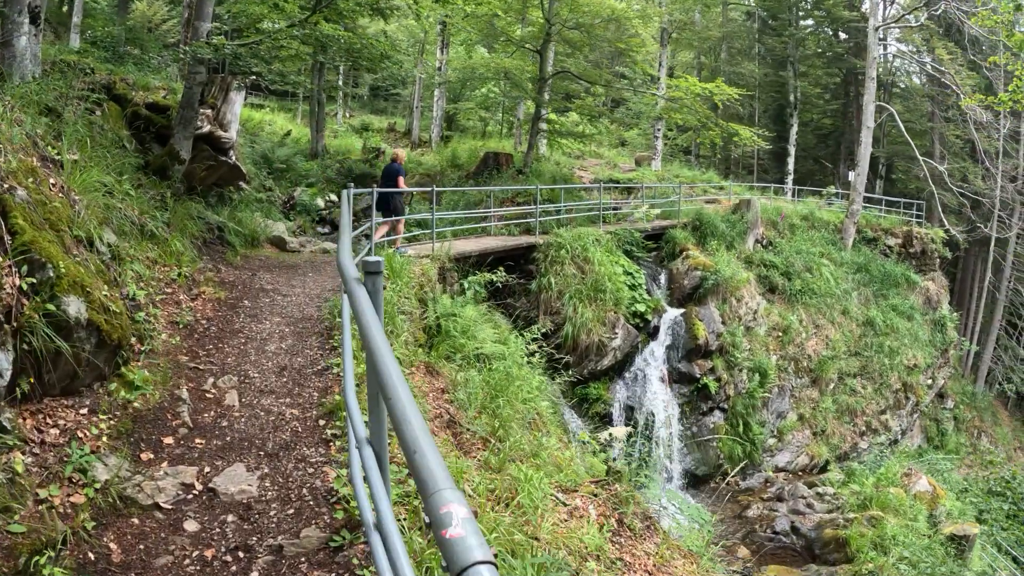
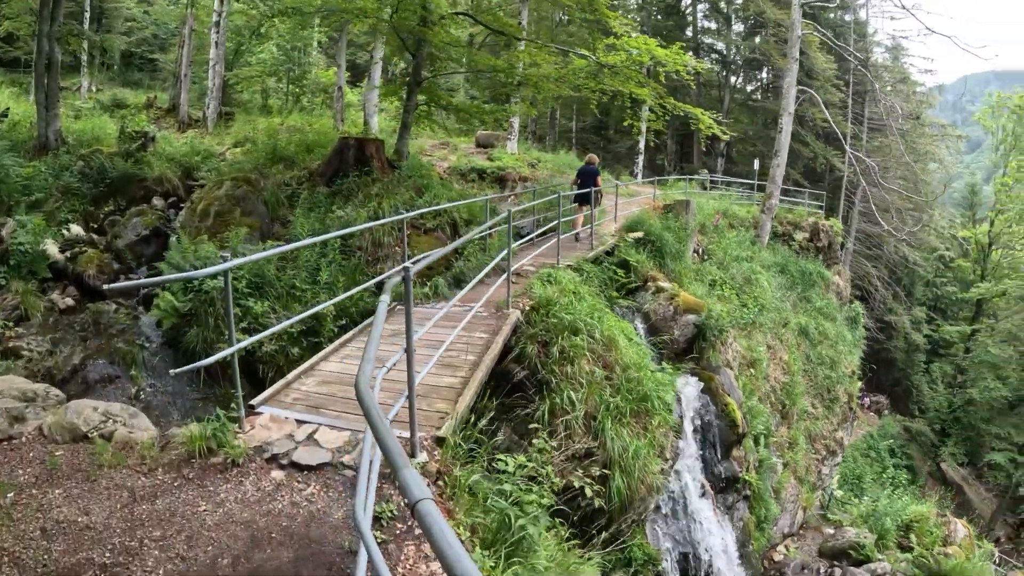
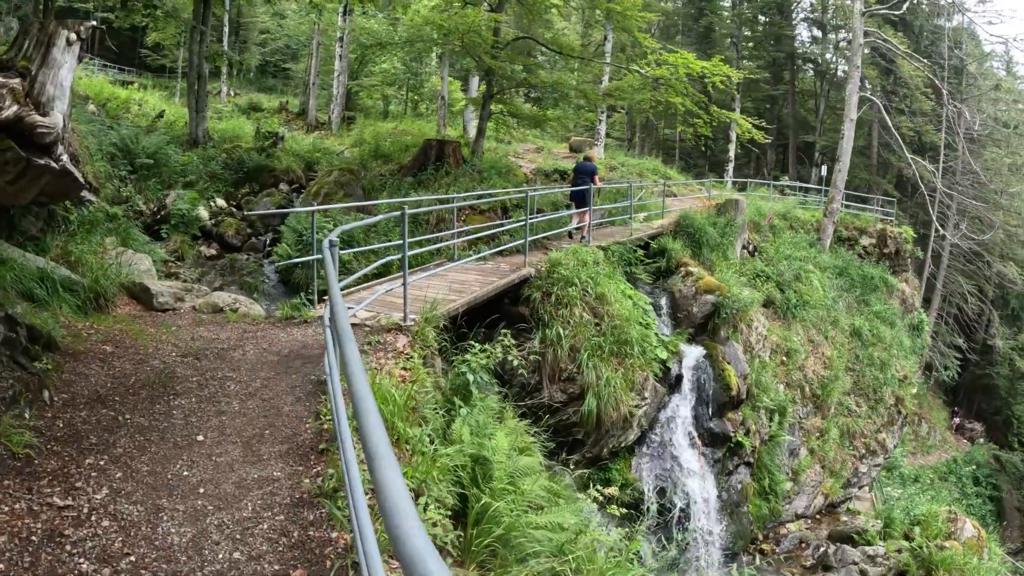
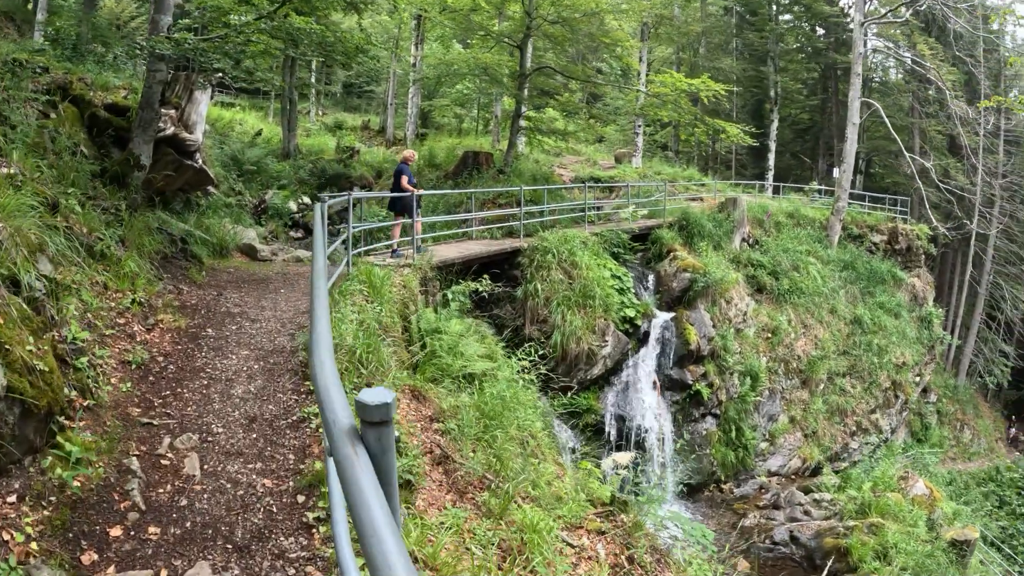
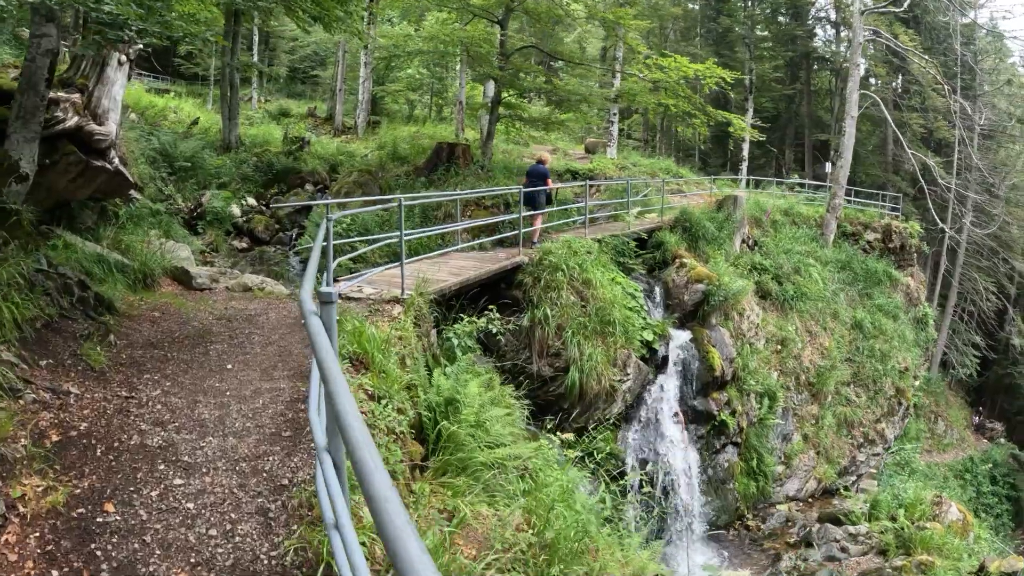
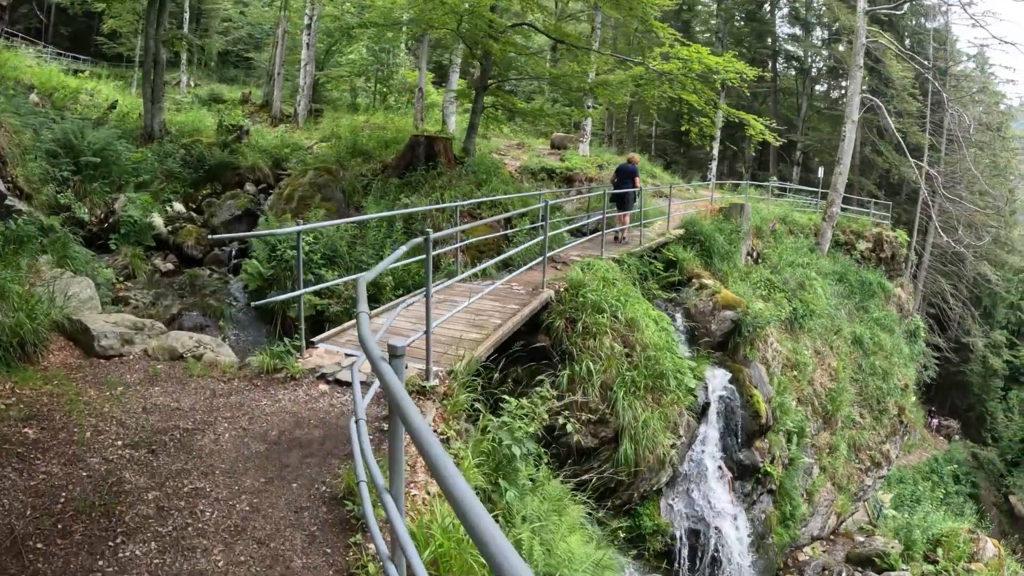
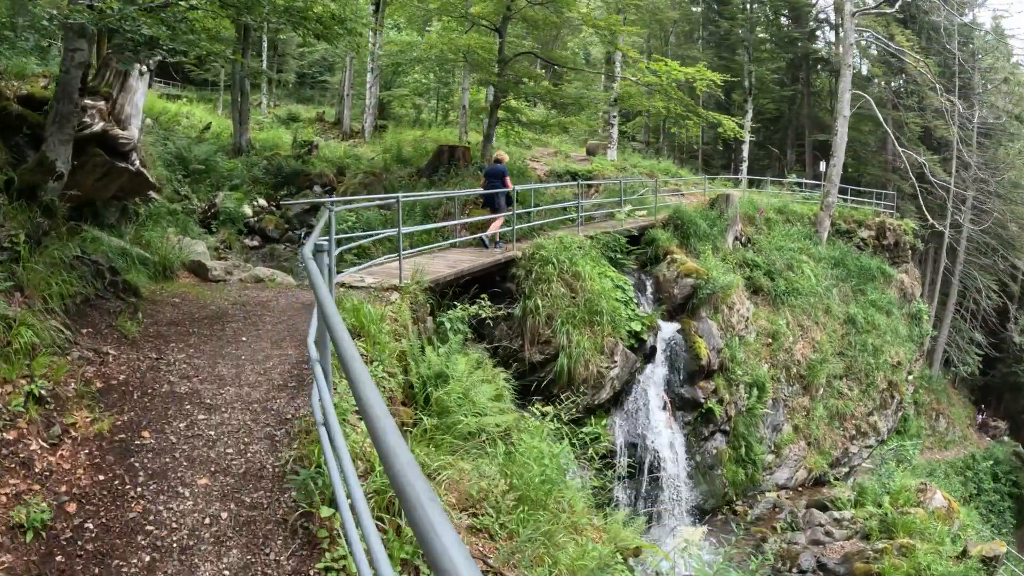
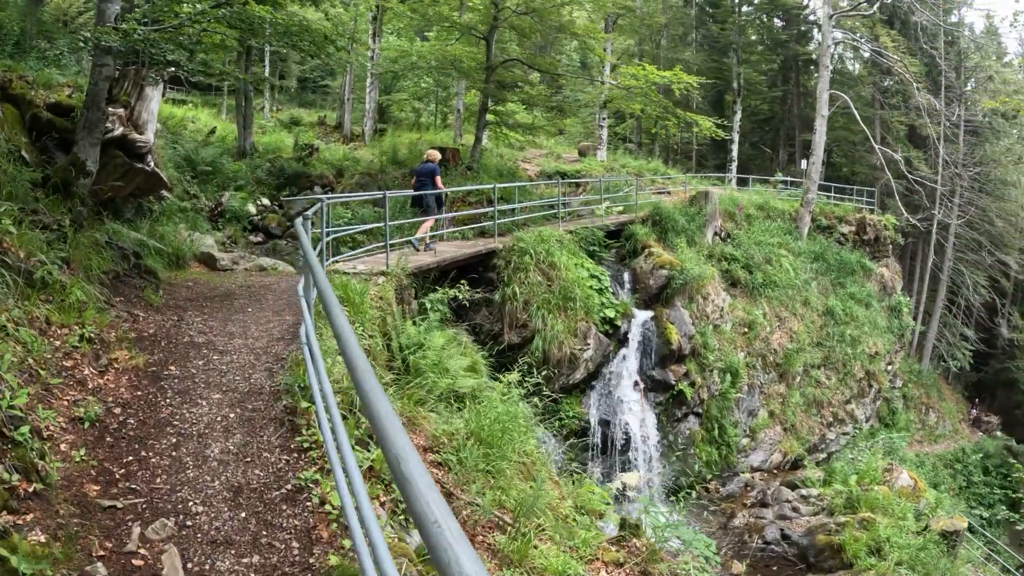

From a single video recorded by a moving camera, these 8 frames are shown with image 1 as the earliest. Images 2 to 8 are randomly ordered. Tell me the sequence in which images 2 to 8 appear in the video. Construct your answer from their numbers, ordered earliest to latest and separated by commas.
4, 8, 7, 5, 3, 6, 2
